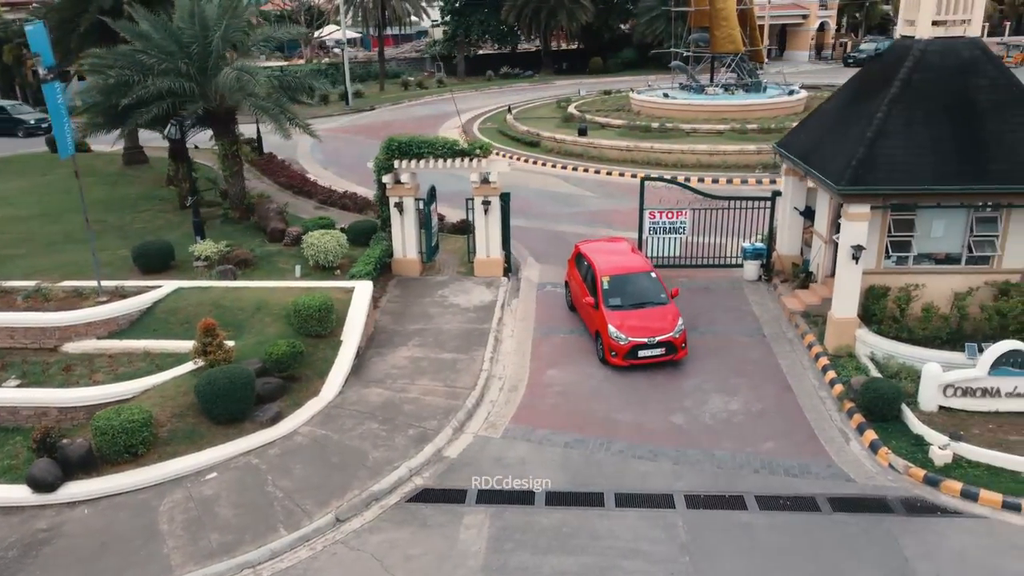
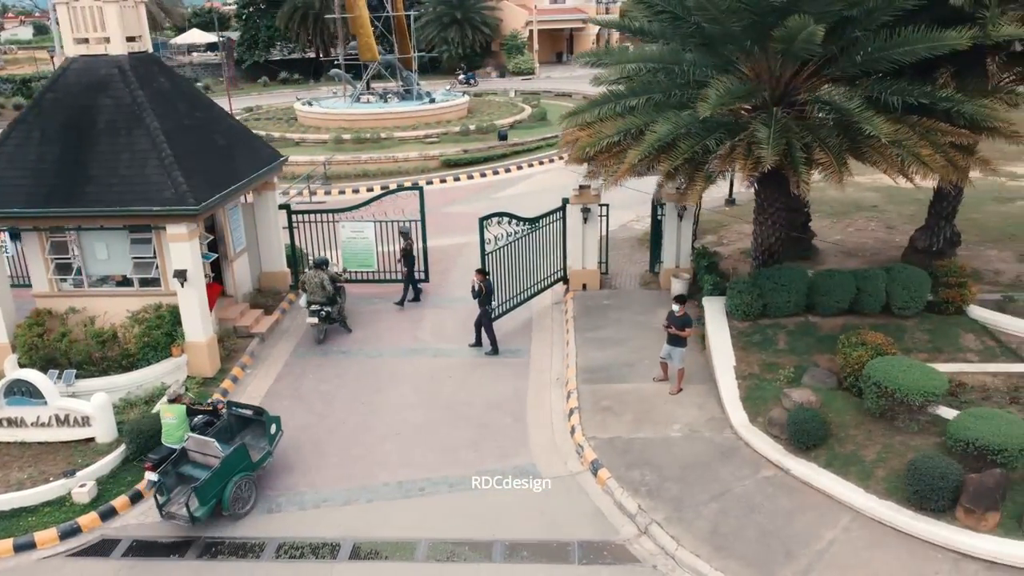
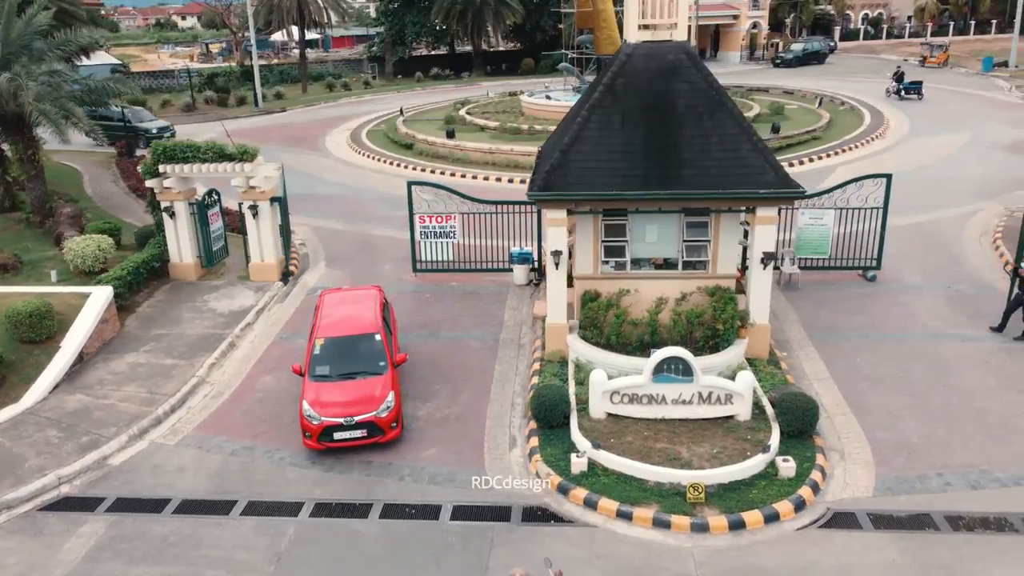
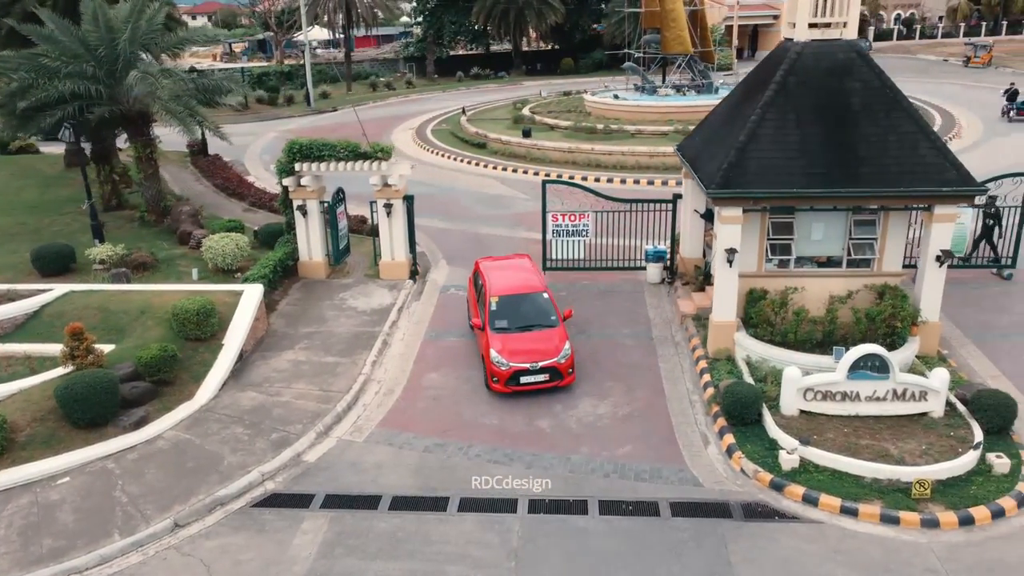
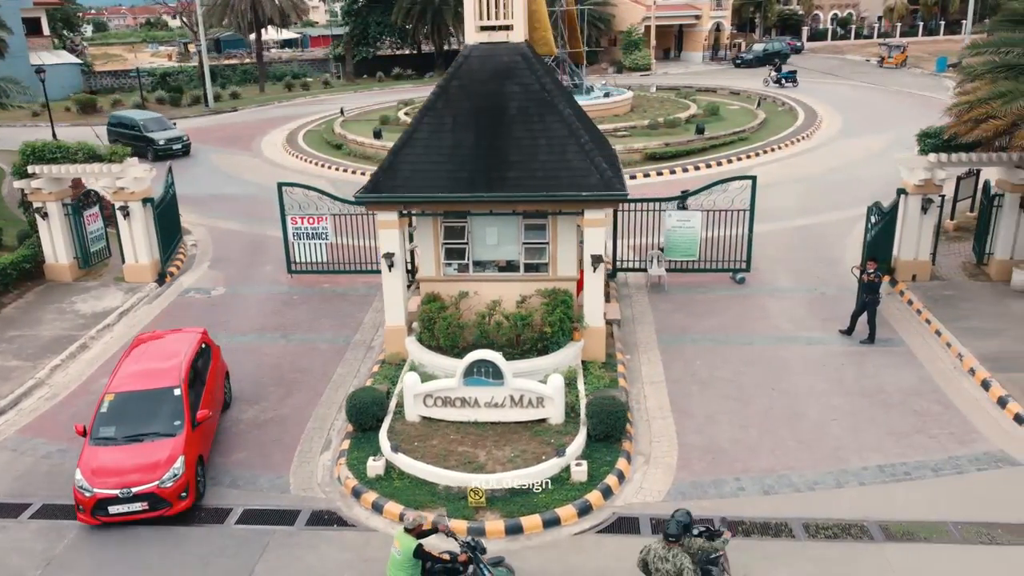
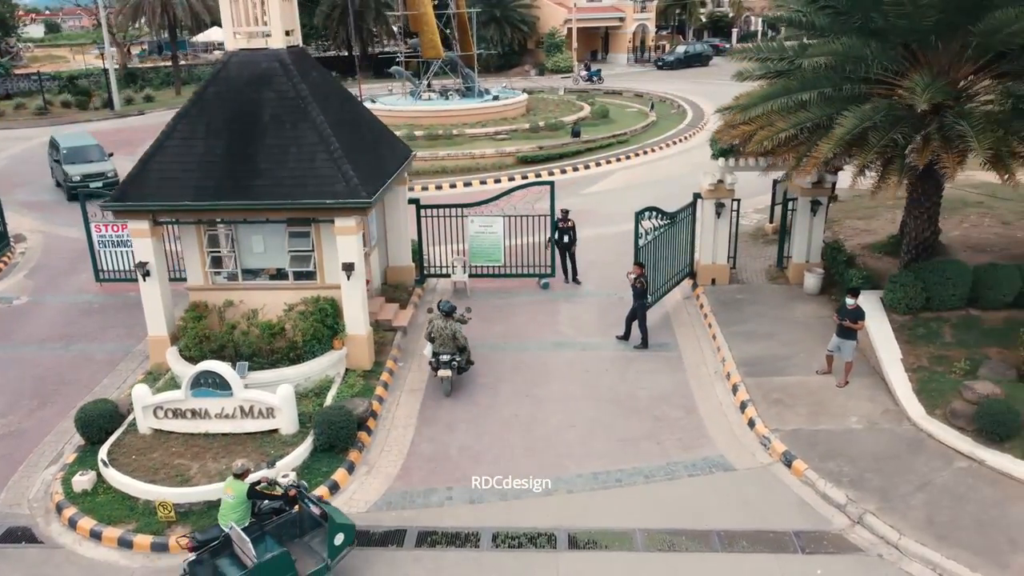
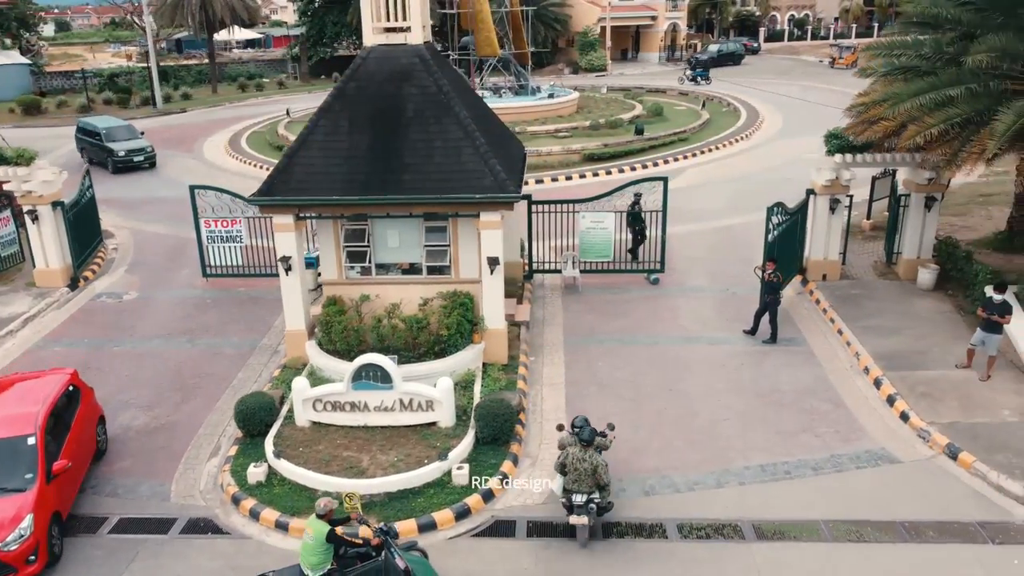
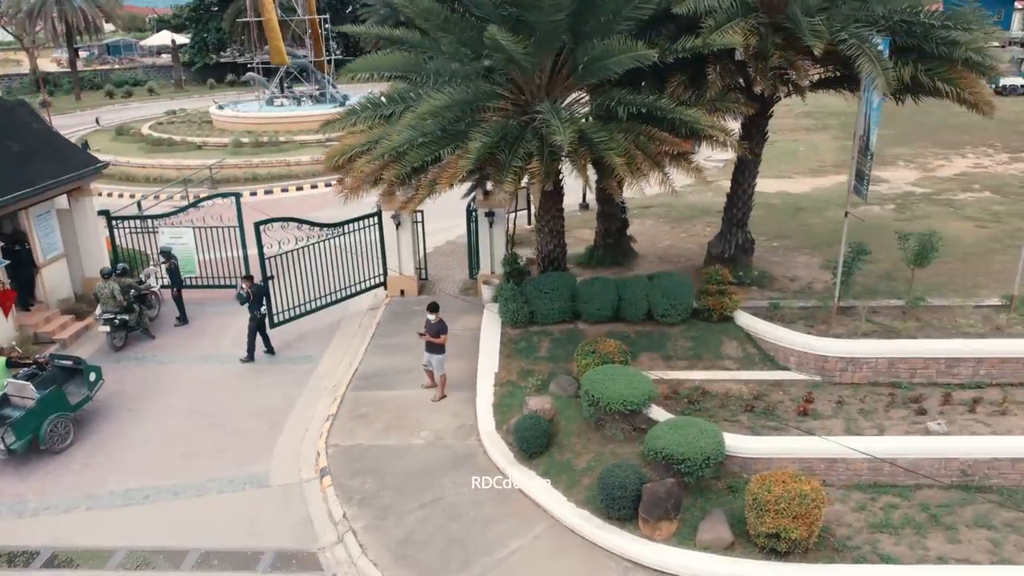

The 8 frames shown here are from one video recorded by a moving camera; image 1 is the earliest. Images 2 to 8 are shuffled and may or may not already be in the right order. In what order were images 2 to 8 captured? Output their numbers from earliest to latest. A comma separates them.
4, 3, 5, 7, 6, 2, 8
